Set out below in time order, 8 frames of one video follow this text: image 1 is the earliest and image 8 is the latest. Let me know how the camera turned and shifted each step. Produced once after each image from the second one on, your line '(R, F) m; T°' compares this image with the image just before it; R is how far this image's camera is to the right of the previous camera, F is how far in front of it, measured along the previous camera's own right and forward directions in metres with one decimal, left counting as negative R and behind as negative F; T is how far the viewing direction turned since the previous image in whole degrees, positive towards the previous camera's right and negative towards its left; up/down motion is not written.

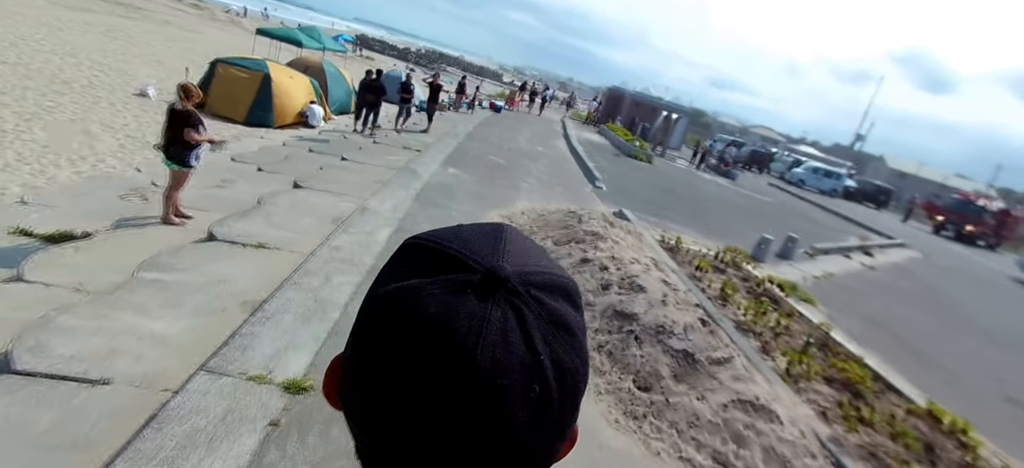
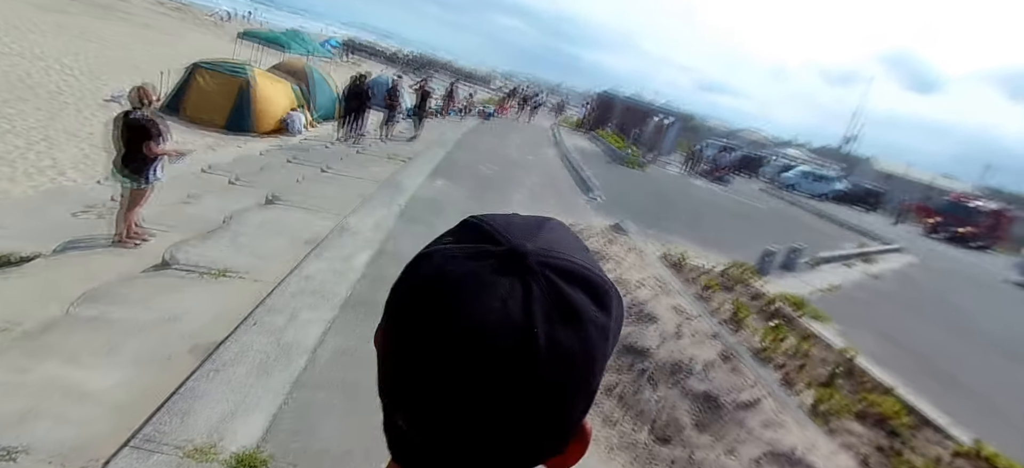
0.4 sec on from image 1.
(0.0, +0.5) m; +1°
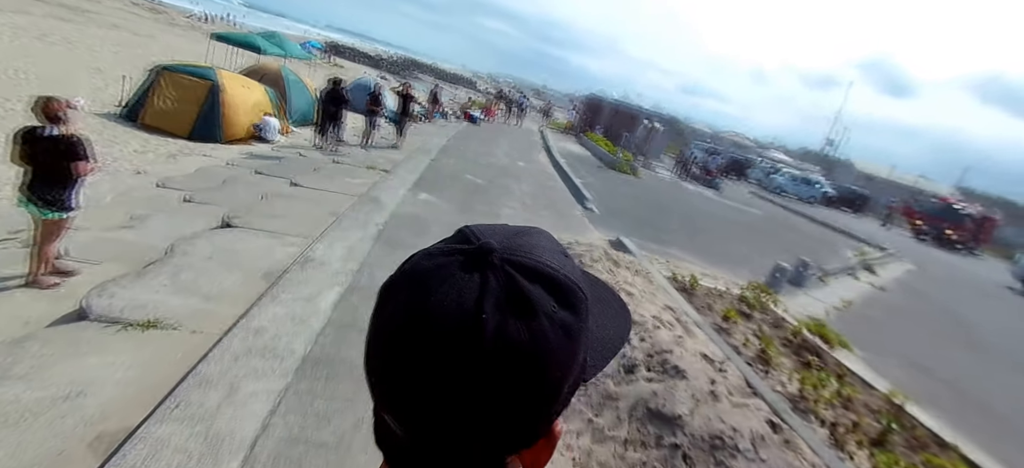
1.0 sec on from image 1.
(-0.1, +0.7) m; +2°
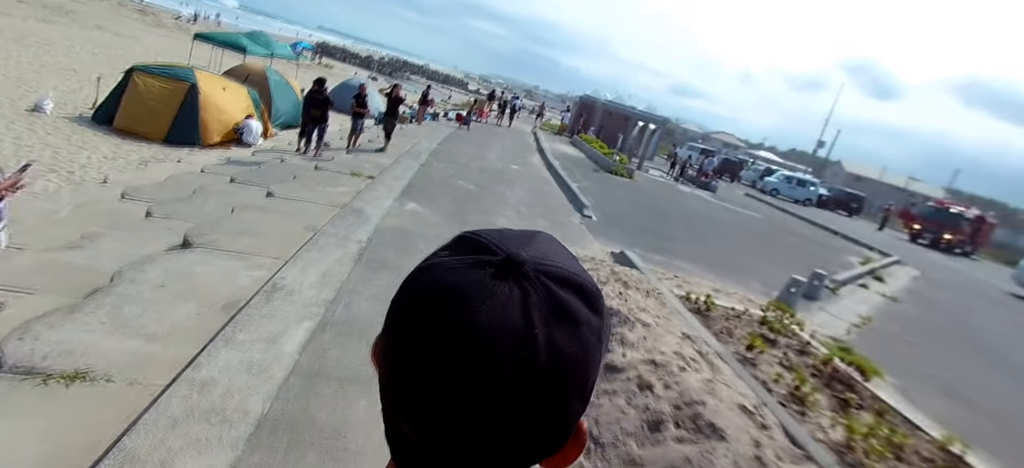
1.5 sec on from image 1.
(-0.1, +0.6) m; +1°
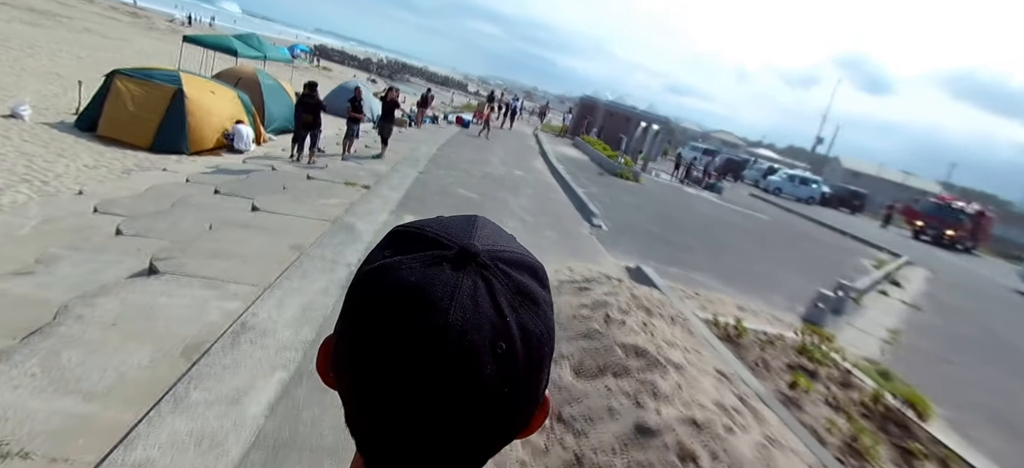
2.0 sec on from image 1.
(-0.1, +0.6) m; 0°
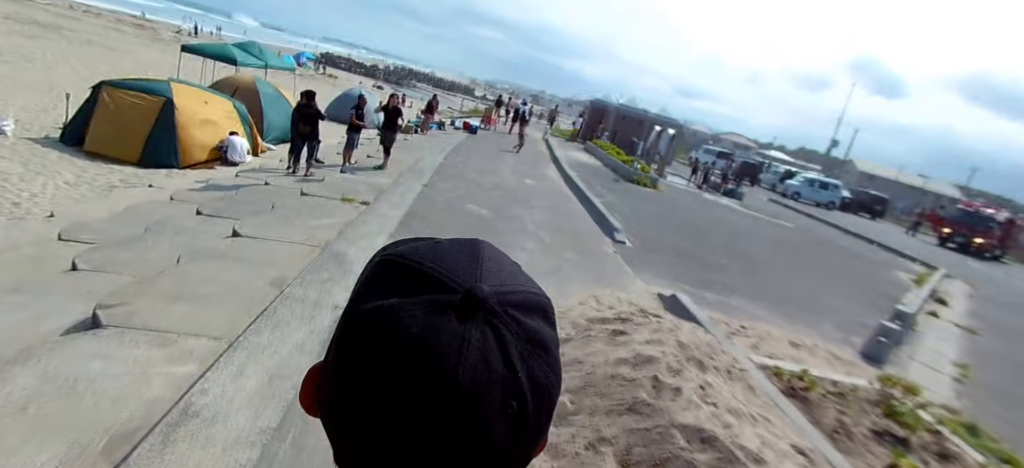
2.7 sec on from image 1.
(-0.1, +0.8) m; -1°
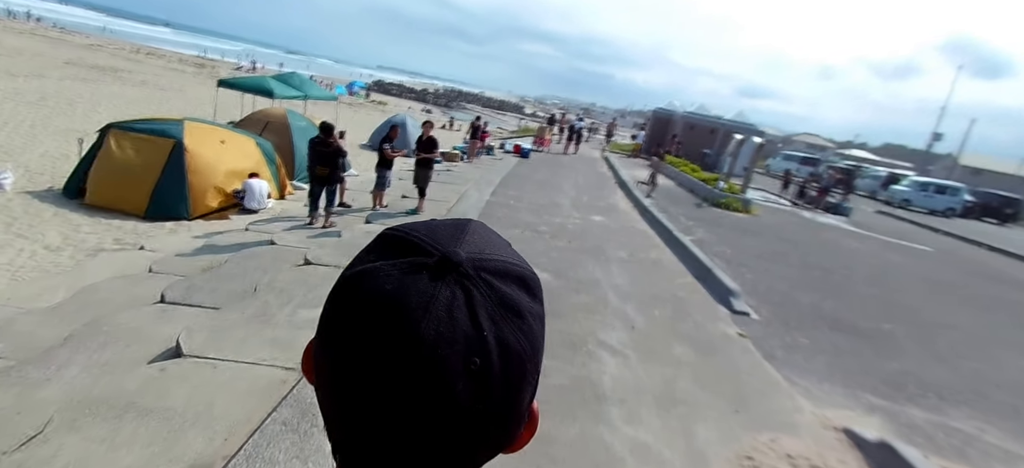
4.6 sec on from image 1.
(-0.2, +2.2) m; -7°
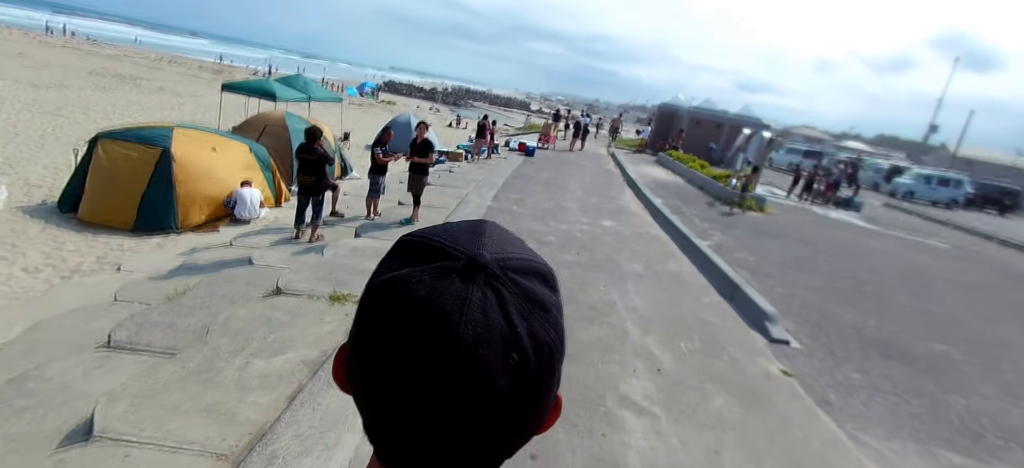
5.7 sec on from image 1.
(+0.1, +0.8) m; -1°
